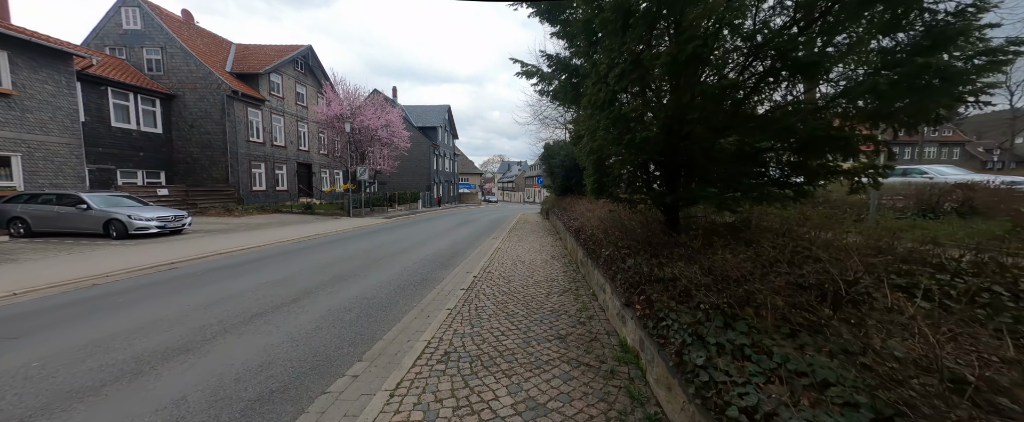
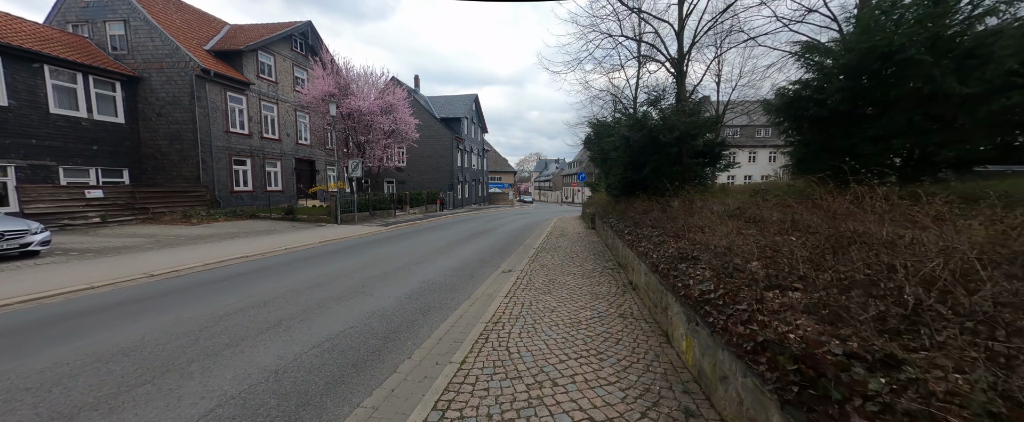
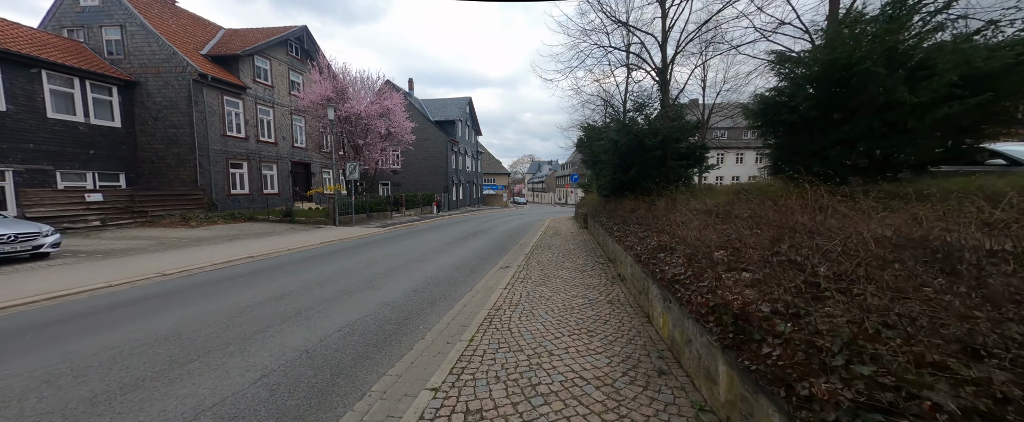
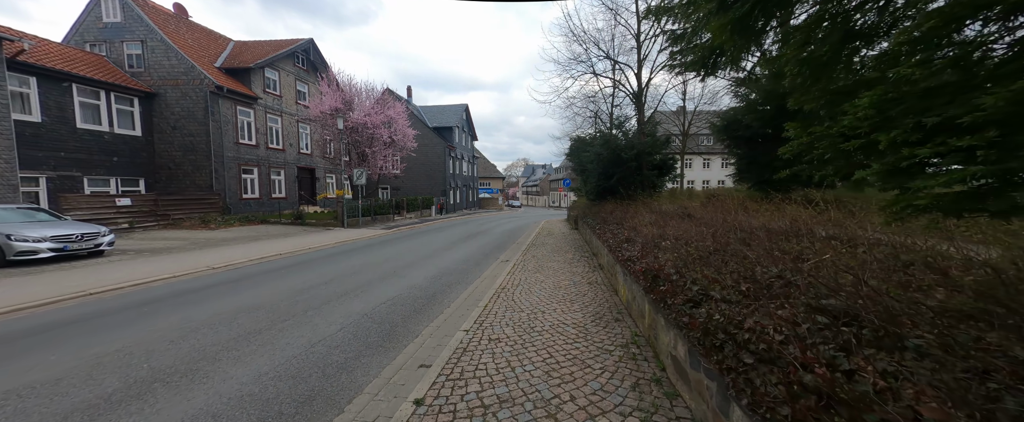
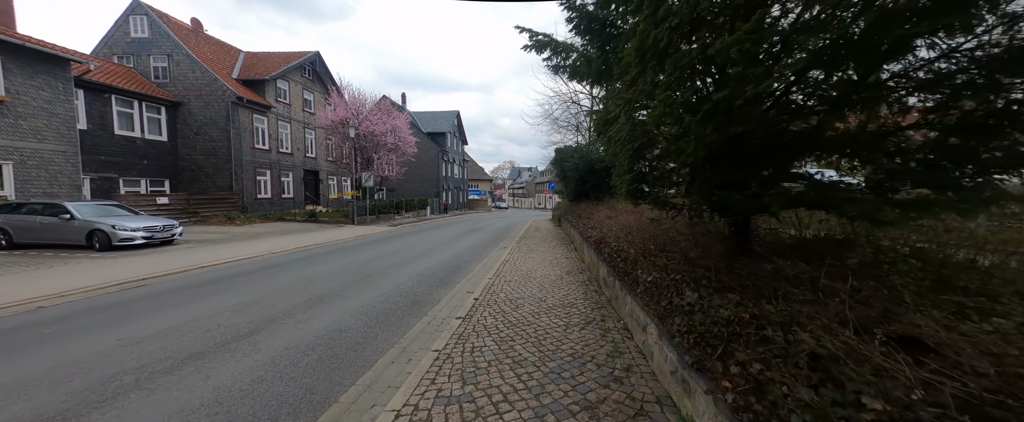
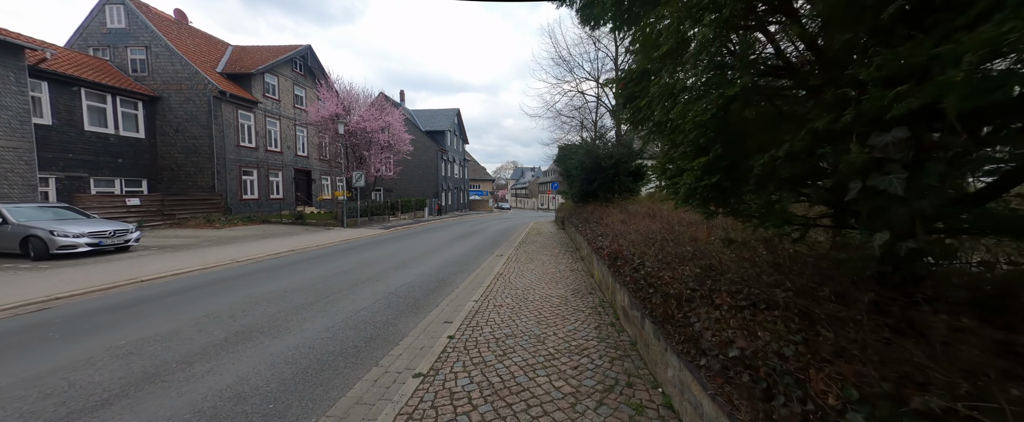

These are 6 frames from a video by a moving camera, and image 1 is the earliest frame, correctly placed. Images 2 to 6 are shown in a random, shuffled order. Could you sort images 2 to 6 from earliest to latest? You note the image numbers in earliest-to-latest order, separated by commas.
5, 6, 4, 3, 2
